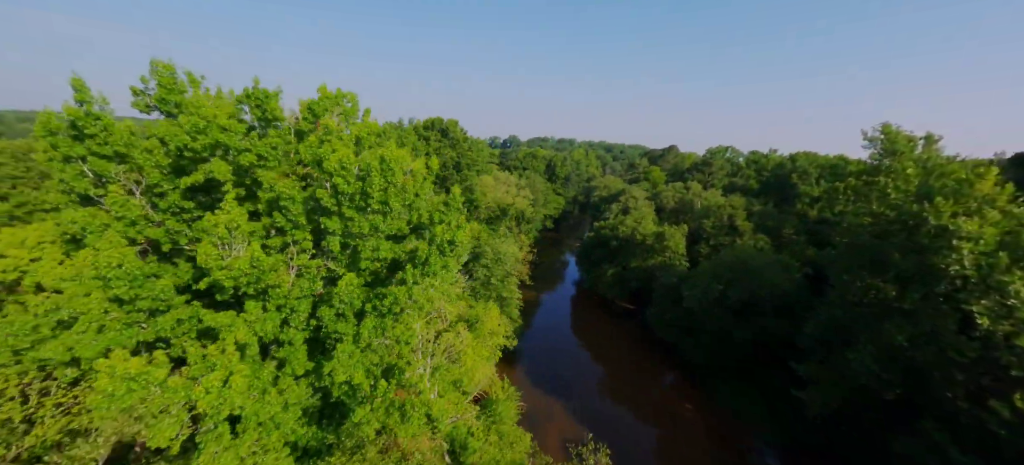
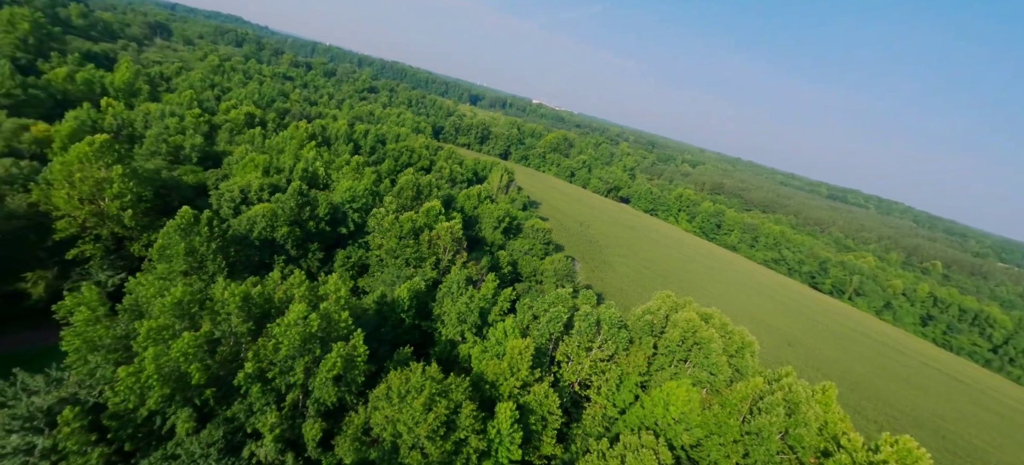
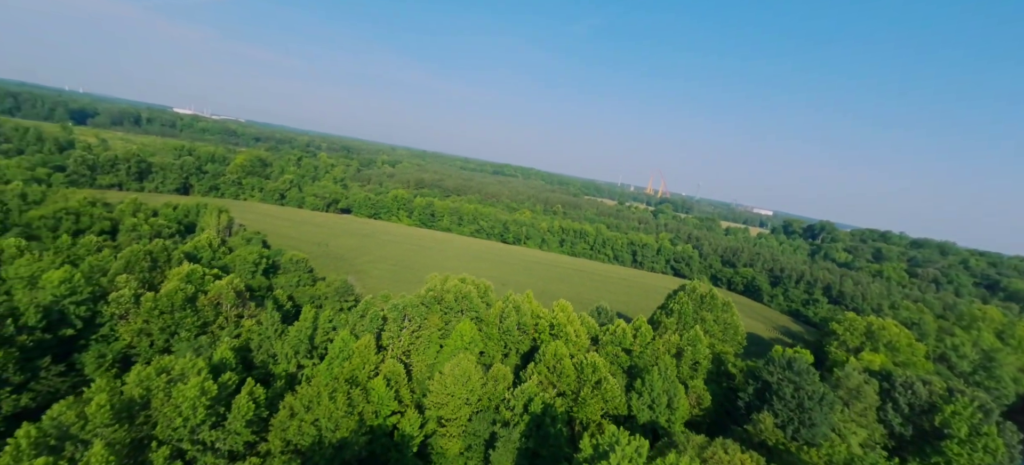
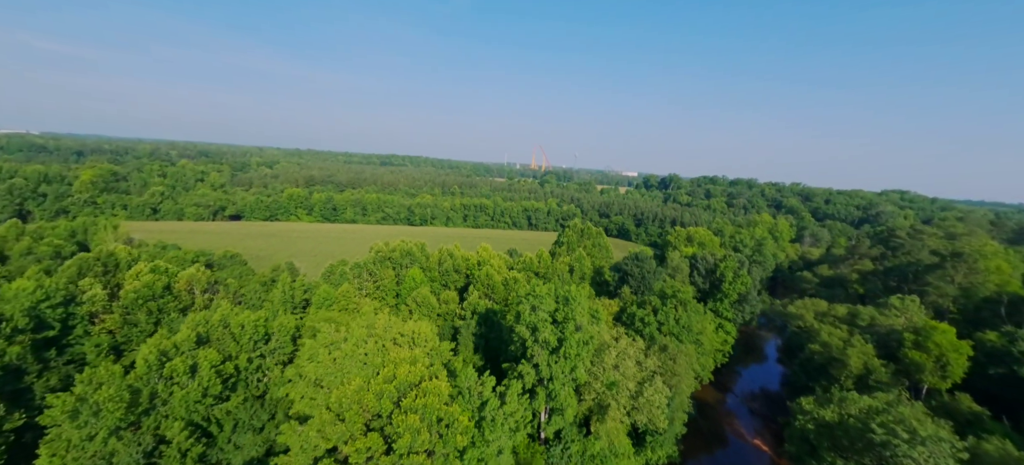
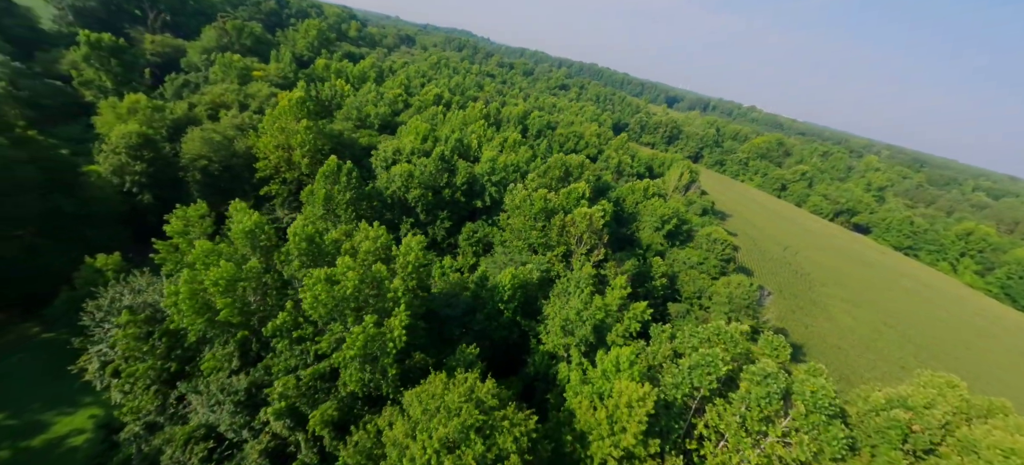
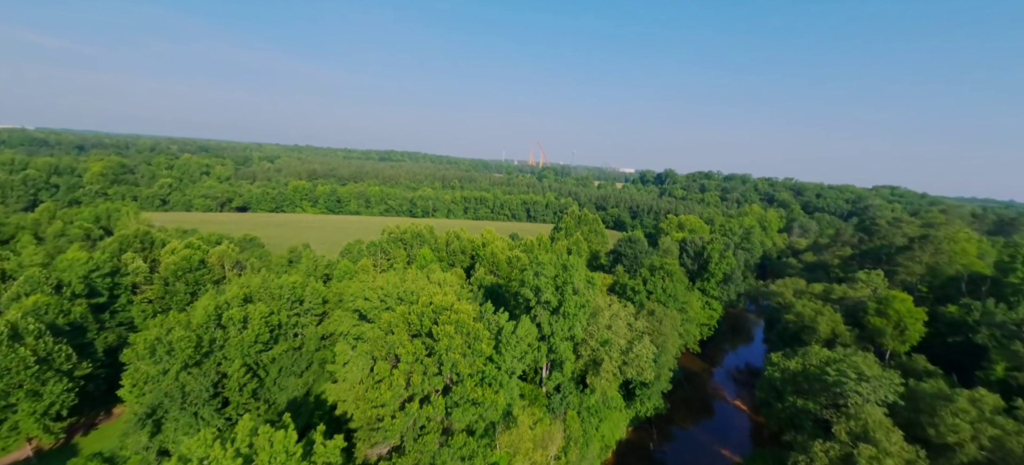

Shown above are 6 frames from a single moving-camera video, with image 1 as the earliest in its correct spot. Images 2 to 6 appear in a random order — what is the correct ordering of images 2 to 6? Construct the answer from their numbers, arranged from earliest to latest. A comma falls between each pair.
6, 4, 3, 2, 5
